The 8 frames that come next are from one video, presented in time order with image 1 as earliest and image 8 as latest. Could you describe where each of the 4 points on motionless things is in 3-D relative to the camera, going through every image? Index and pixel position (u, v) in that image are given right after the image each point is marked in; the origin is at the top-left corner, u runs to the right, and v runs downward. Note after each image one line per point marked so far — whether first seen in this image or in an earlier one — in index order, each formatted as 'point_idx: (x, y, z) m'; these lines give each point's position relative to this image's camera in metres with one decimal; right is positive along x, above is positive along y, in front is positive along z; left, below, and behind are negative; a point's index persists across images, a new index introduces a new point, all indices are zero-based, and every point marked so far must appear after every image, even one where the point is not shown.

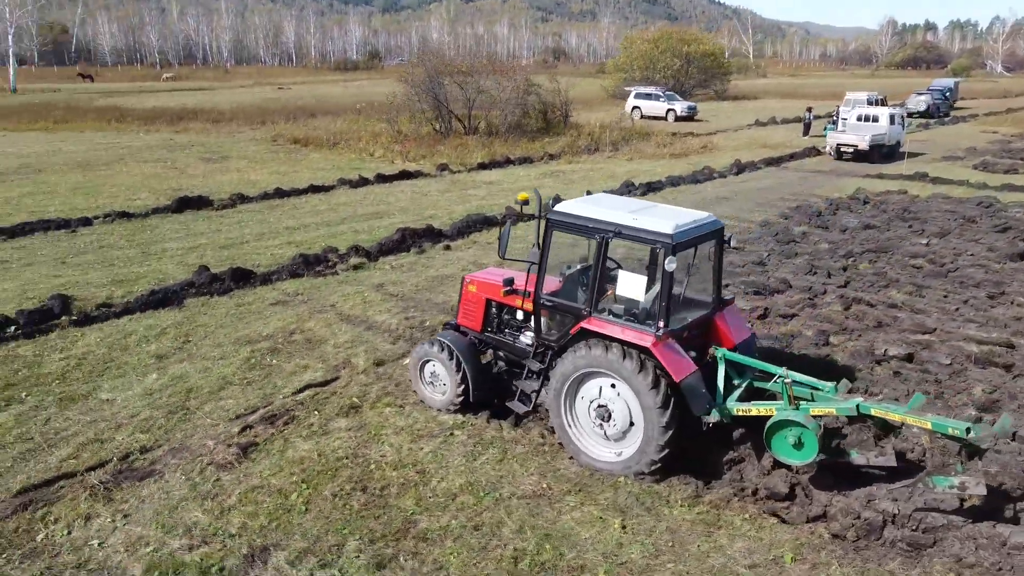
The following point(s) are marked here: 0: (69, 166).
0: (-10.3, +2.8, +18.8) m
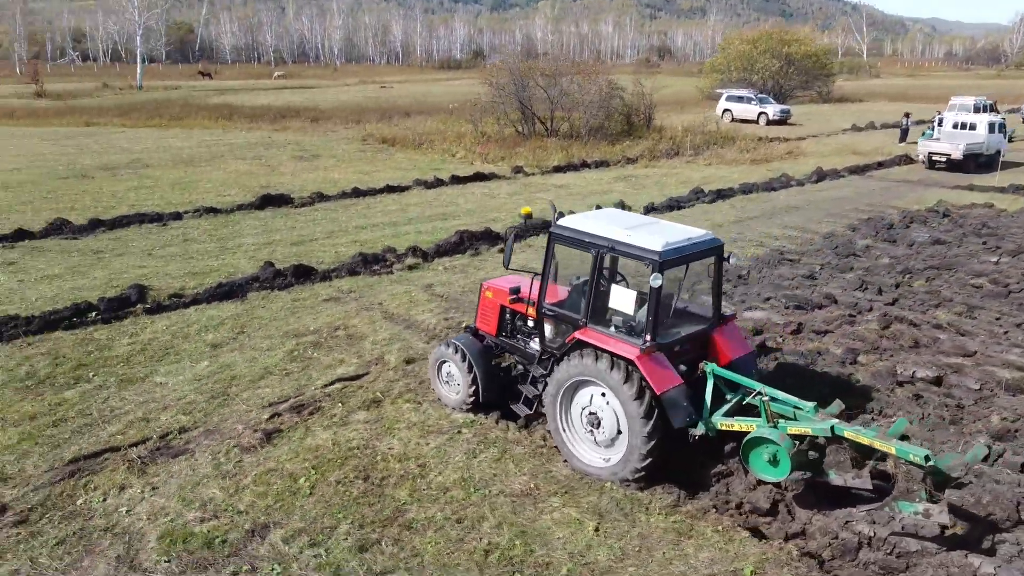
0: (-8.4, +3.1, +20.2) m
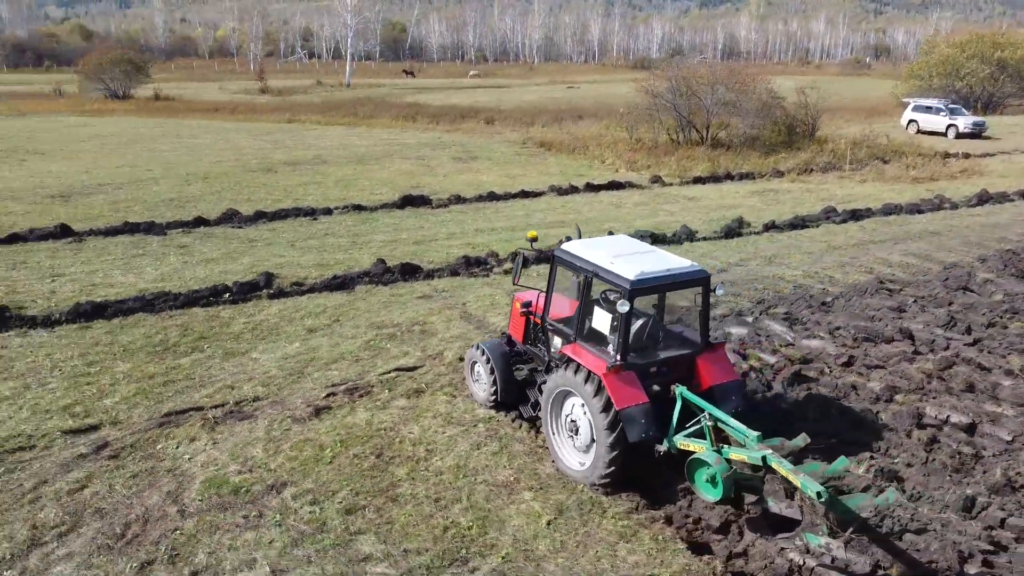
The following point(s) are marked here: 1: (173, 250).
0: (-4.5, +3.5, +22.4) m
1: (-5.2, +0.6, +12.4) m
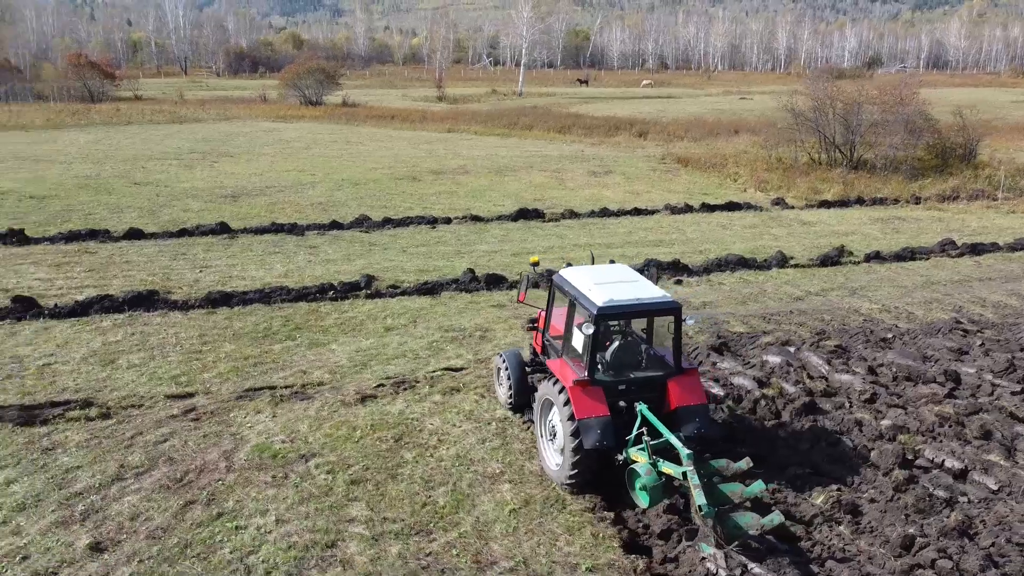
0: (-0.7, +3.4, +23.9) m
1: (-3.7, +0.7, +14.2) m
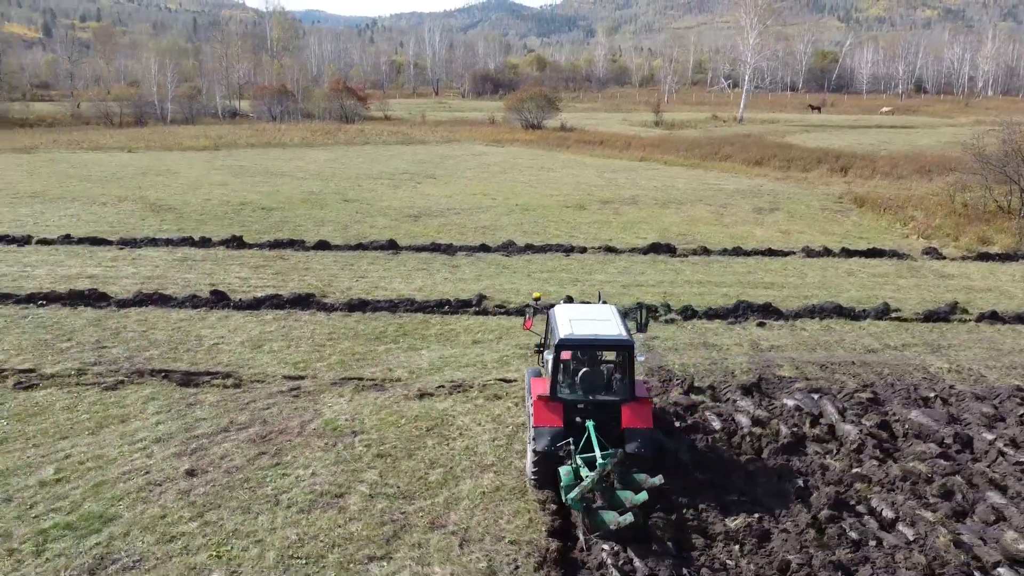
0: (+4.4, +2.6, +25.0) m
1: (-1.3, +0.4, +16.6) m
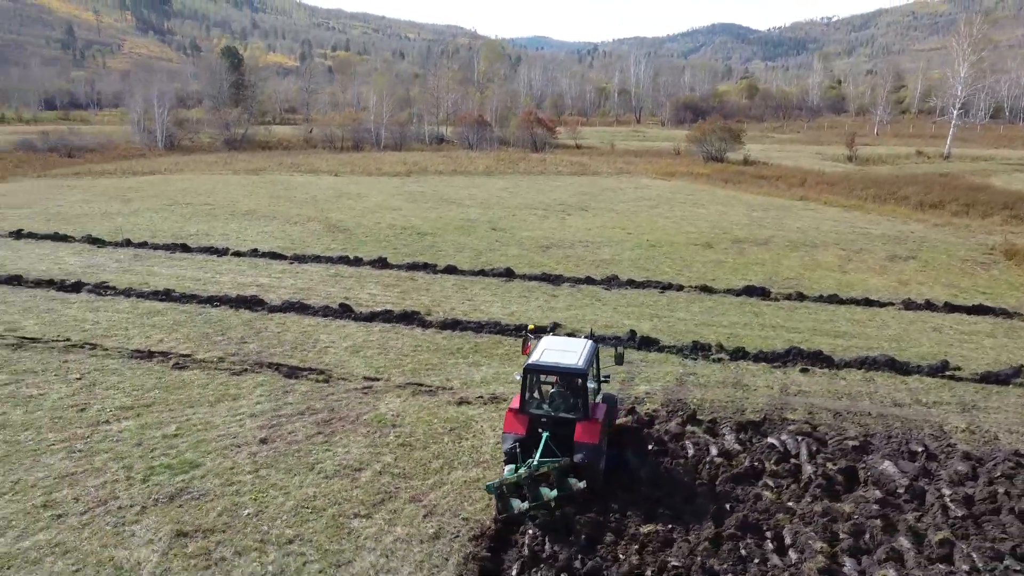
0: (+8.6, +1.4, +25.3) m
1: (+0.7, -0.2, +18.6) m
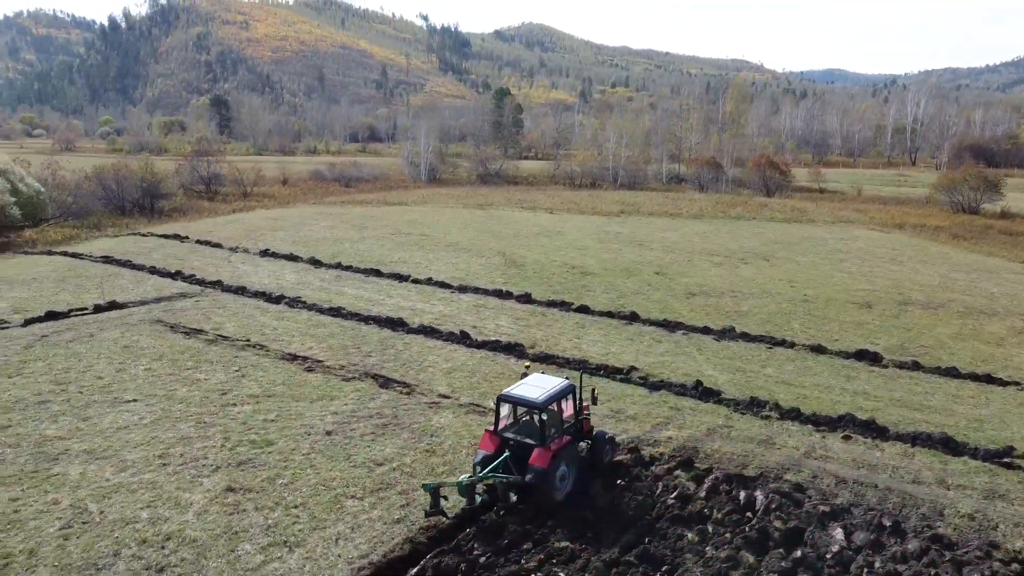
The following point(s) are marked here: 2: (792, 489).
0: (+13.0, -0.7, +23.7) m
1: (+3.3, -1.3, +19.8) m
2: (+4.1, -2.9, +11.9) m
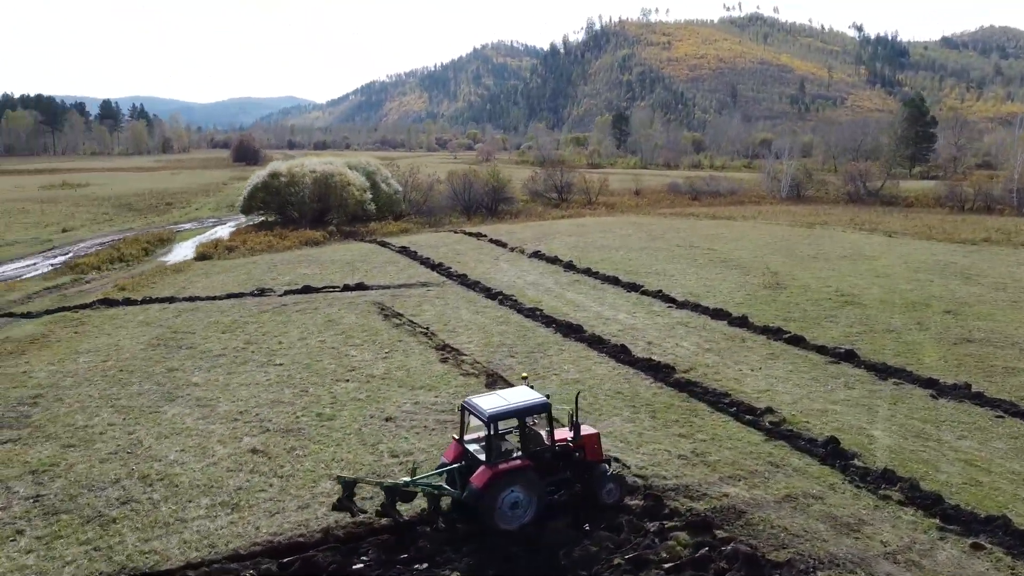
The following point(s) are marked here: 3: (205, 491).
0: (+16.9, -2.3, +15.1) m
1: (+6.5, -1.9, +16.2) m
2: (+3.3, -3.3, +8.9) m
3: (-4.2, -2.8, +11.1) m
